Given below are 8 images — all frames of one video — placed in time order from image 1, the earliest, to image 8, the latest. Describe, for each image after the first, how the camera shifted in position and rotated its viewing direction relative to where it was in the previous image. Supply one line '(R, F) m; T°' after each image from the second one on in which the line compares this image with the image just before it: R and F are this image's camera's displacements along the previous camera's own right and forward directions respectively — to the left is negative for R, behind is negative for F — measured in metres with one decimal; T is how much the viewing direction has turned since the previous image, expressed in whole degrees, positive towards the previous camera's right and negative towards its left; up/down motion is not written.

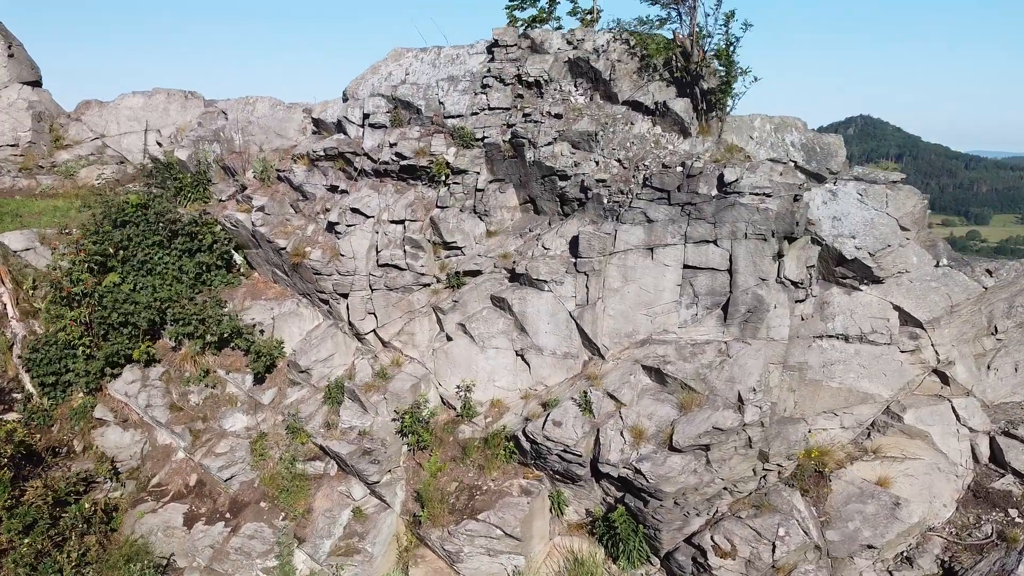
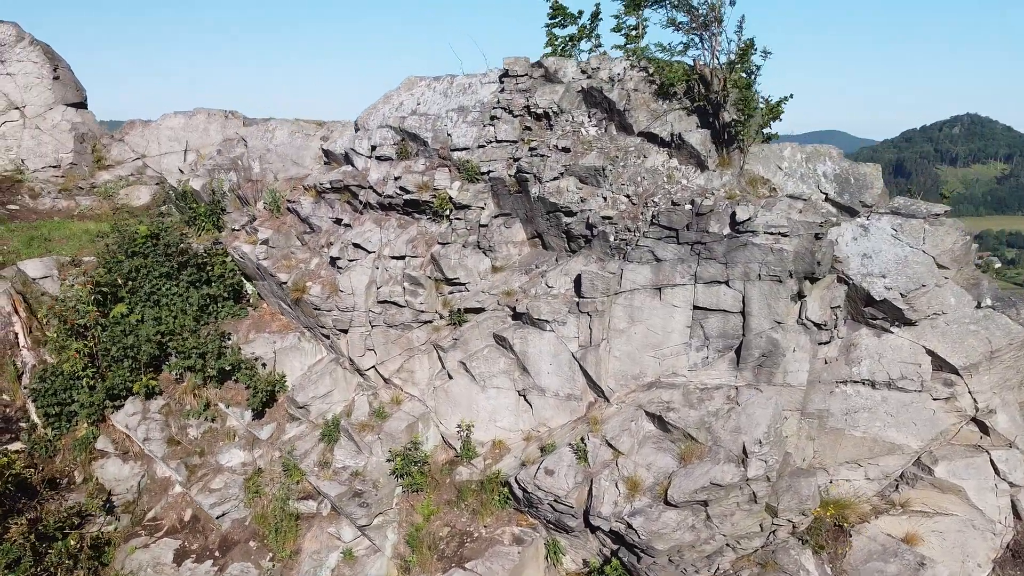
(+0.9, +0.4) m; -5°
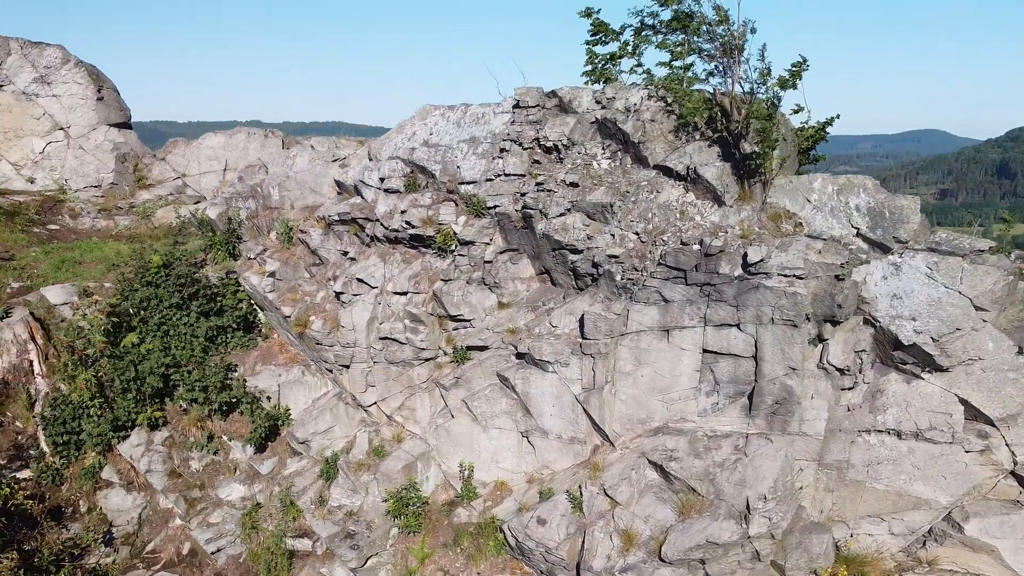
(+0.9, +0.3) m; -5°
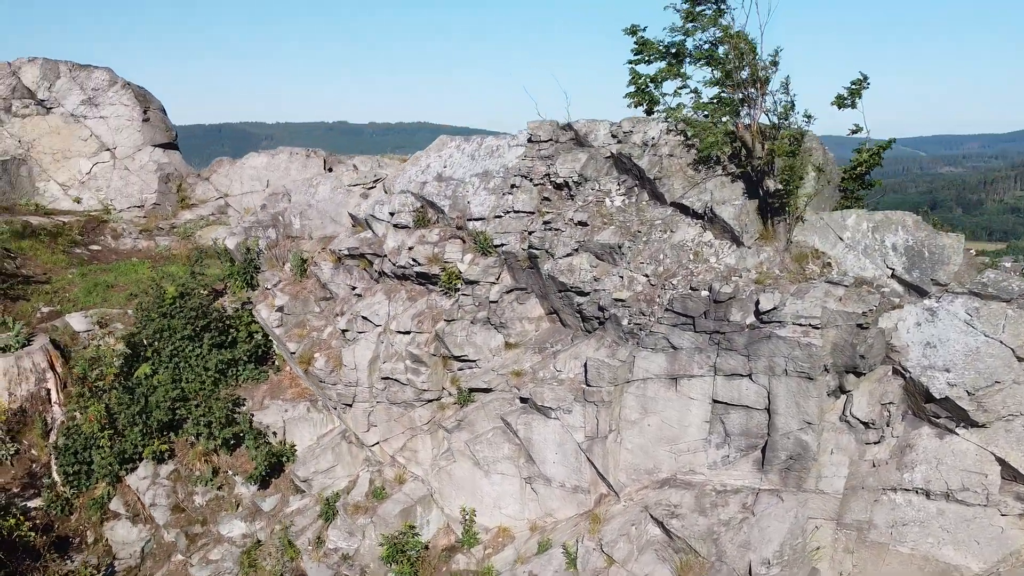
(+0.9, +0.4) m; -5°
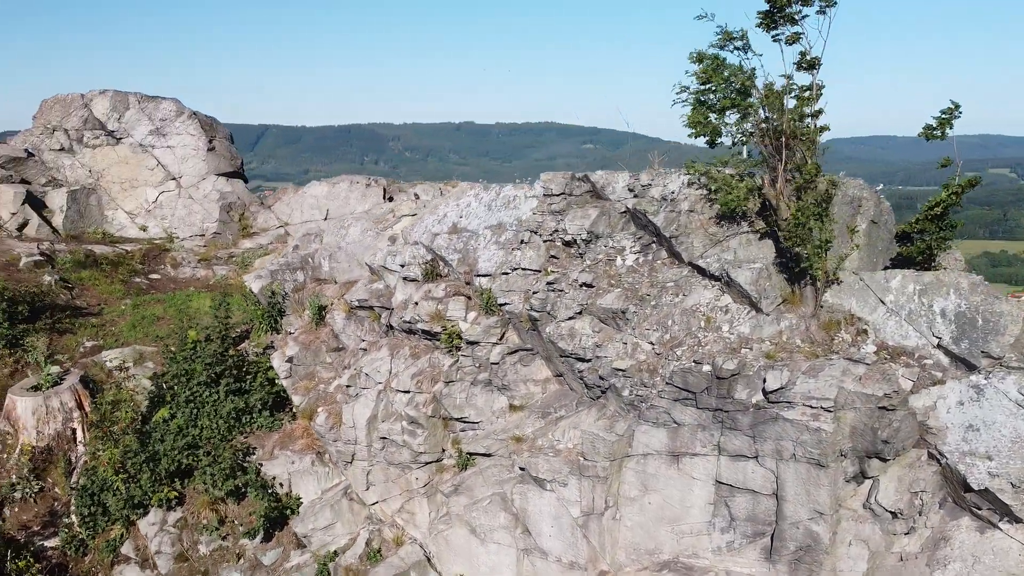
(+1.3, +0.5) m; -8°
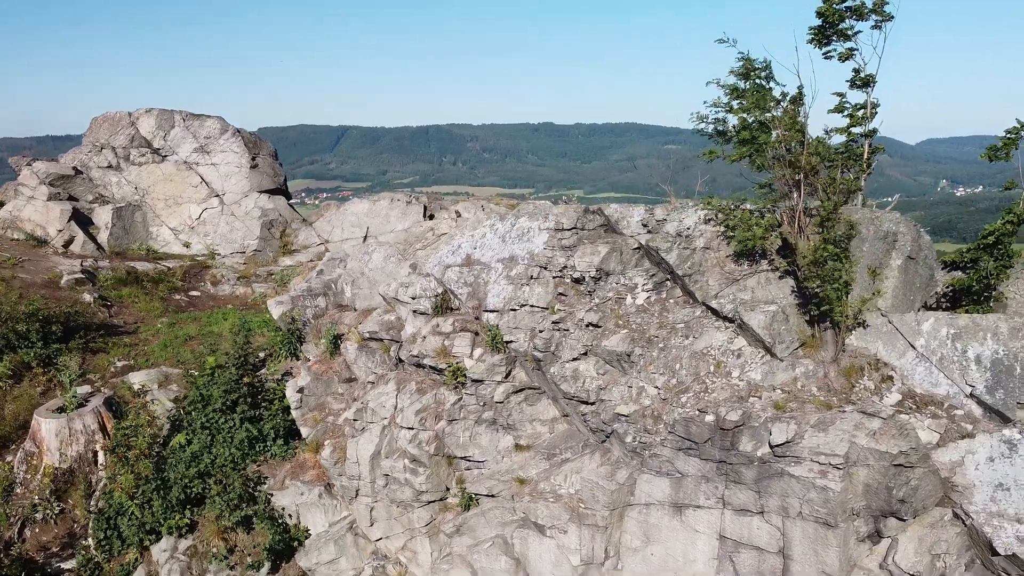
(+0.7, +0.3) m; -5°
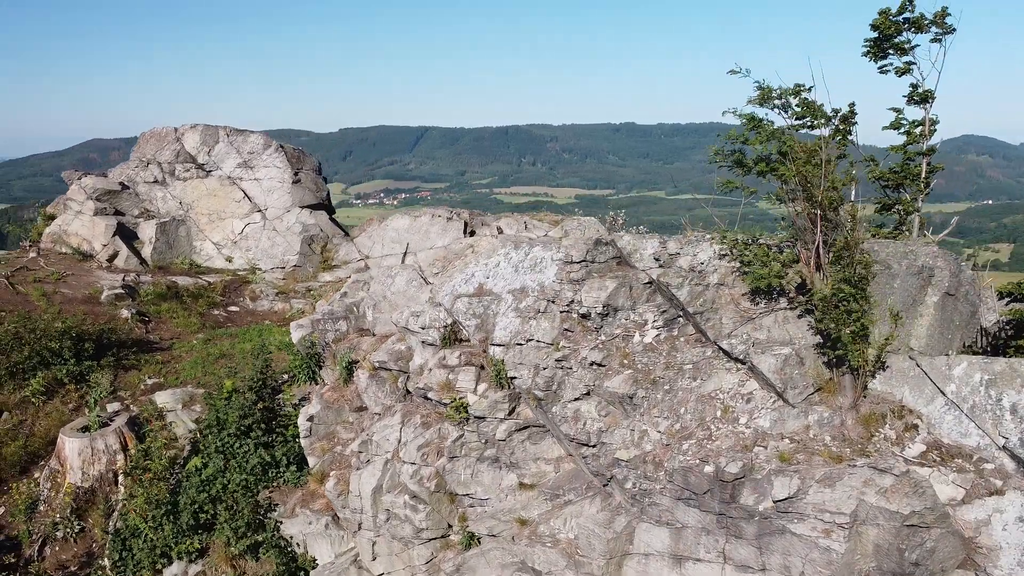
(+0.7, +0.3) m; -5°
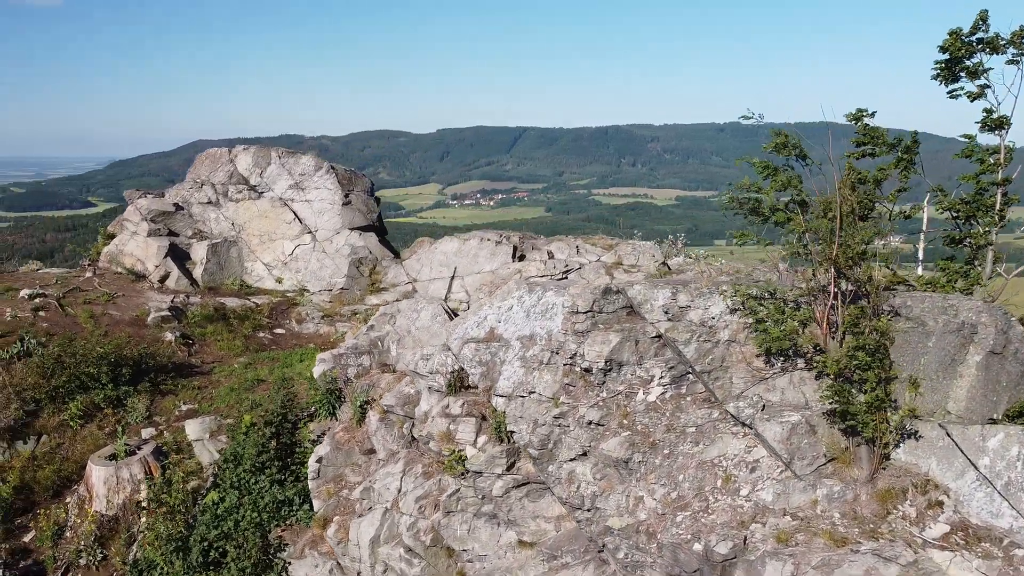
(+0.9, +0.4) m; -6°
